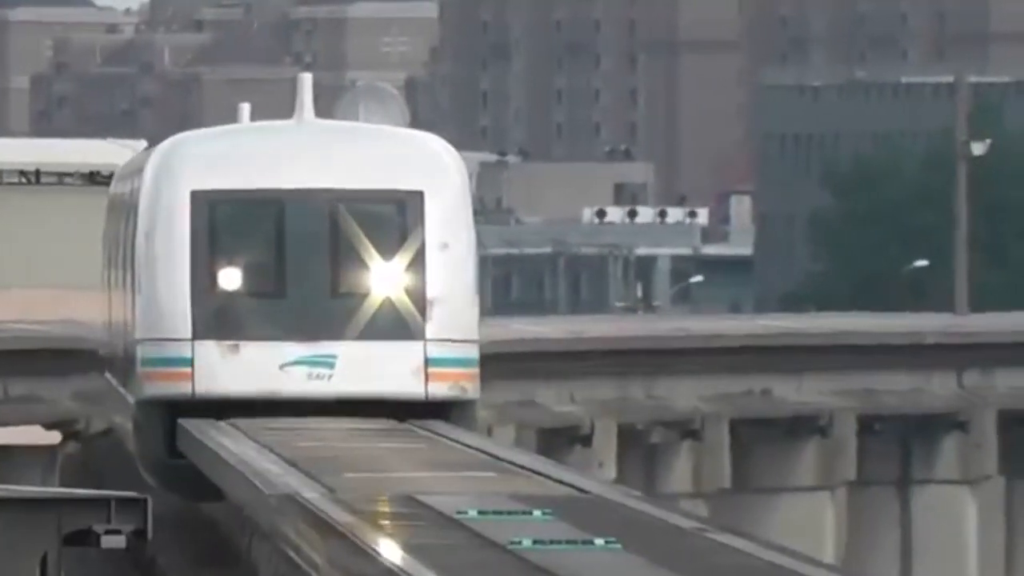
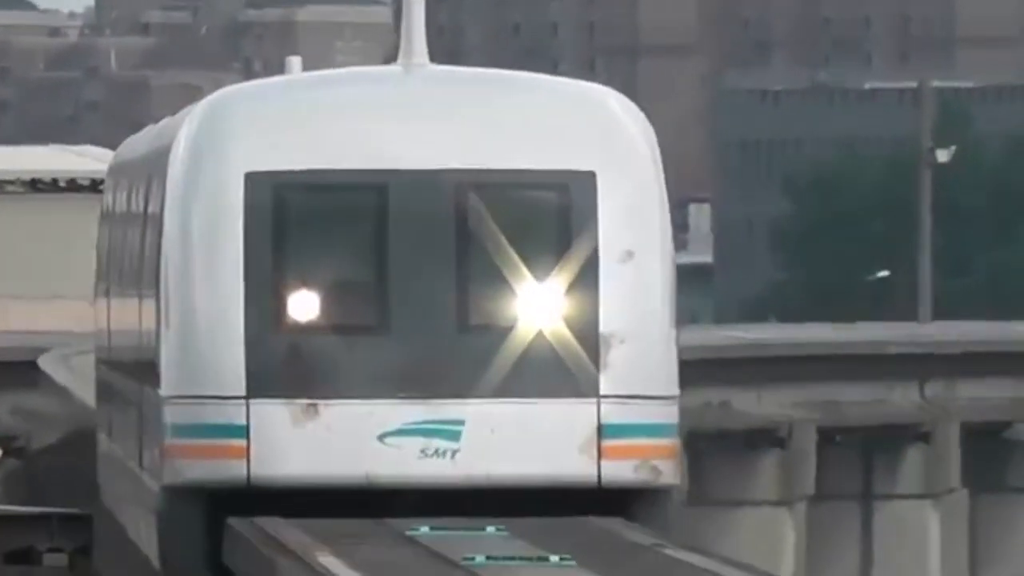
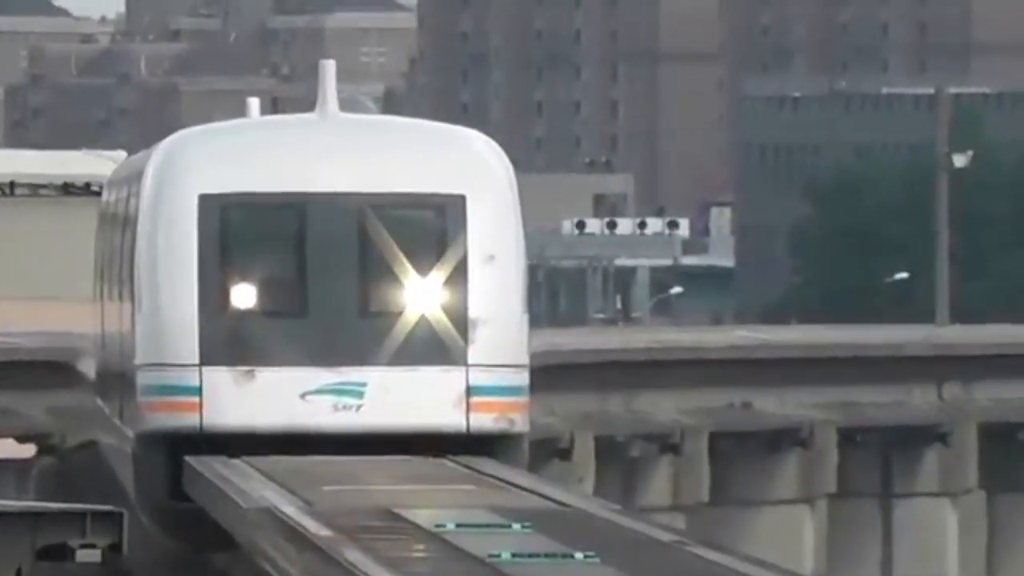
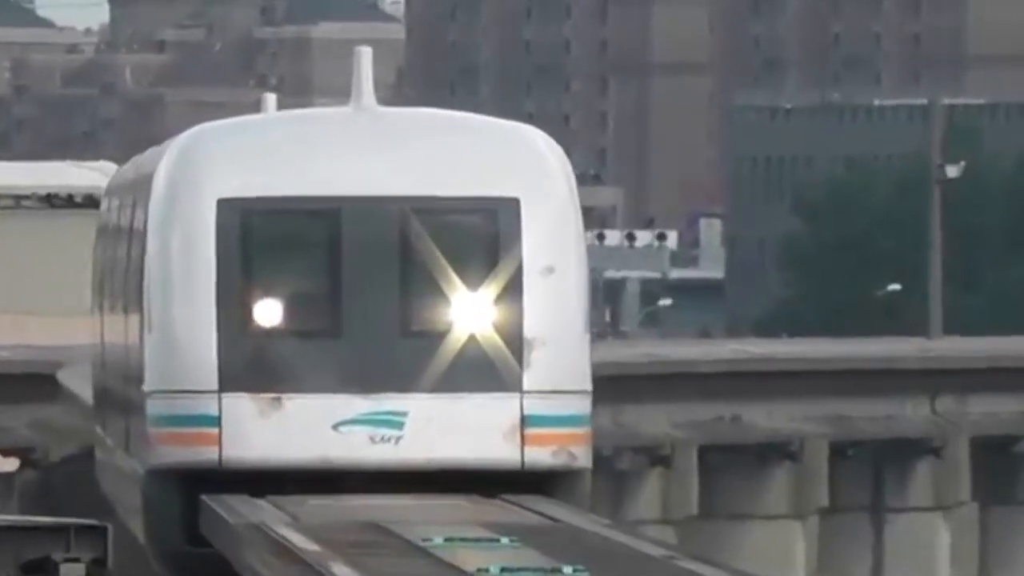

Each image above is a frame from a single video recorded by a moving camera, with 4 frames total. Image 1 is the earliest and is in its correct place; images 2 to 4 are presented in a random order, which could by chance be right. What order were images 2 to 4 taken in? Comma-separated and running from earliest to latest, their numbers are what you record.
3, 4, 2
